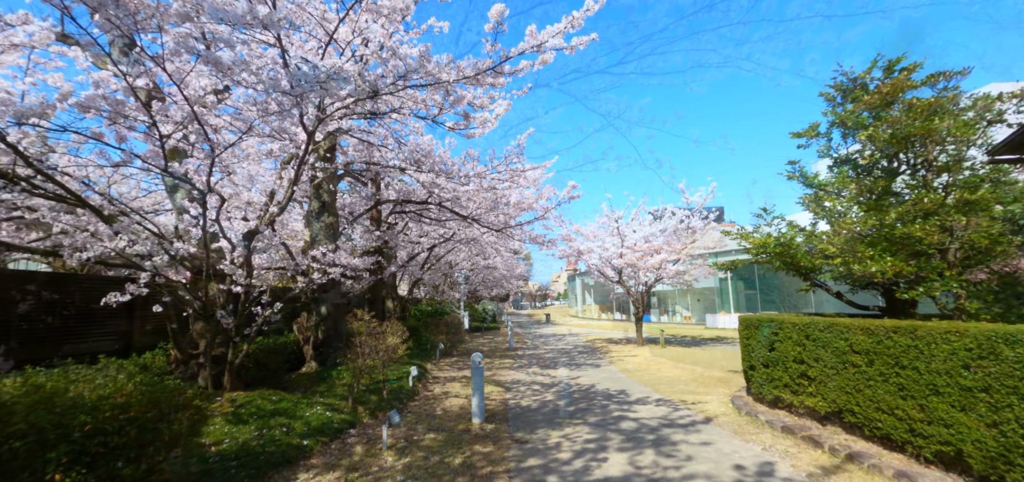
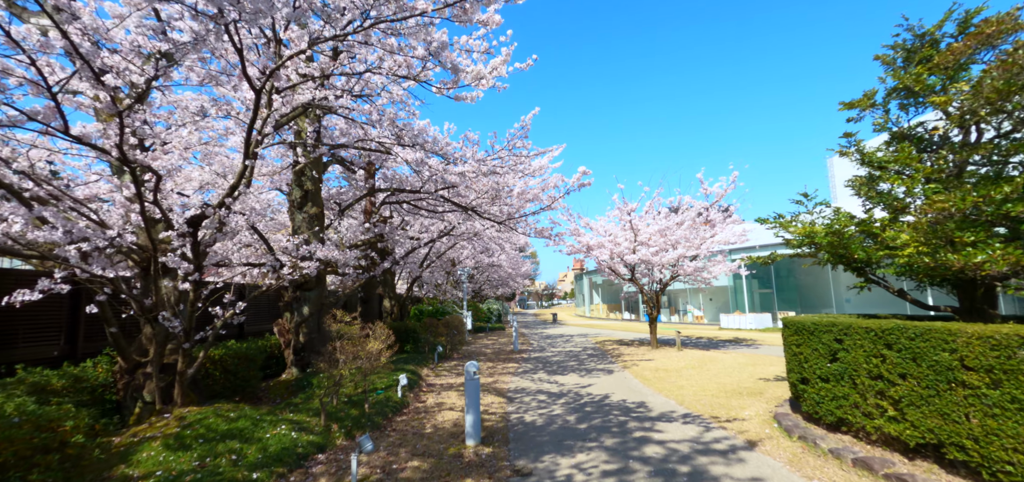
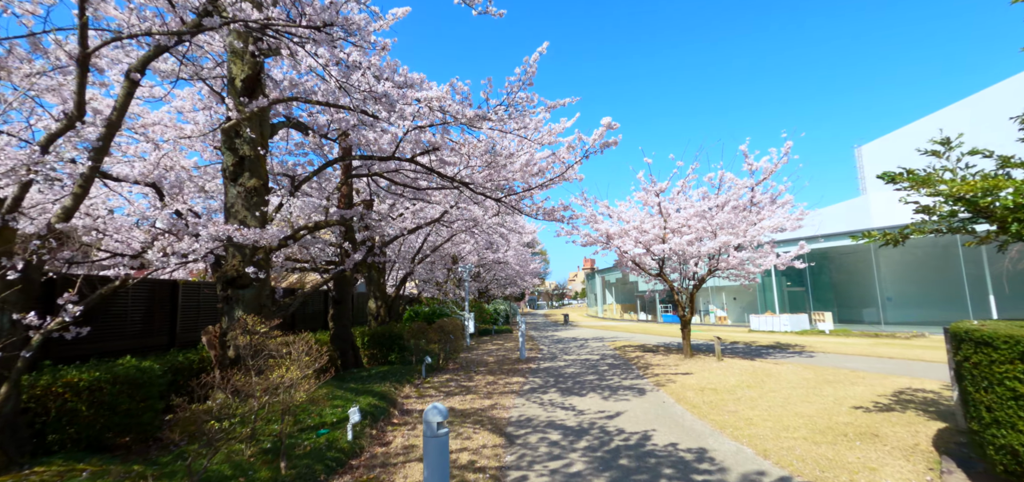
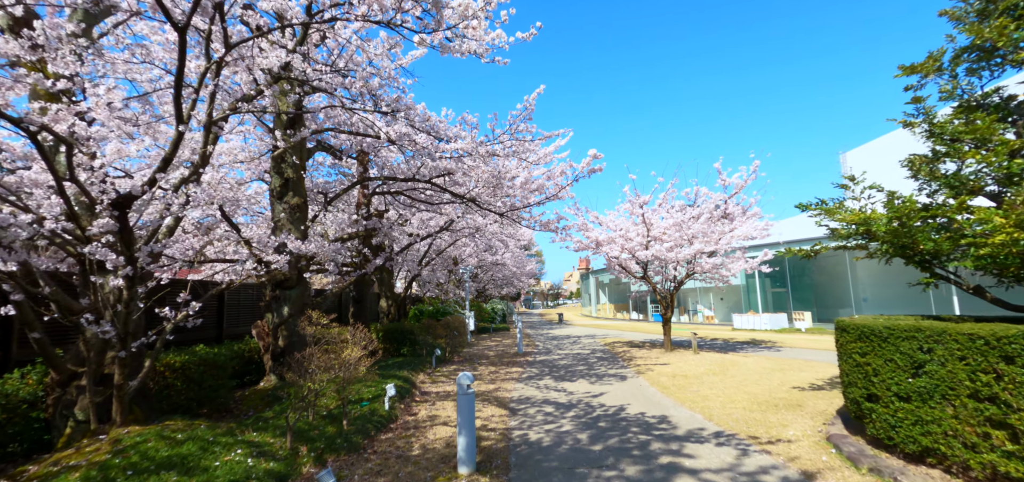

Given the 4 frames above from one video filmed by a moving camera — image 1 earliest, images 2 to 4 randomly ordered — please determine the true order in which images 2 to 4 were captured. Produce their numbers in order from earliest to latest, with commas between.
2, 4, 3
